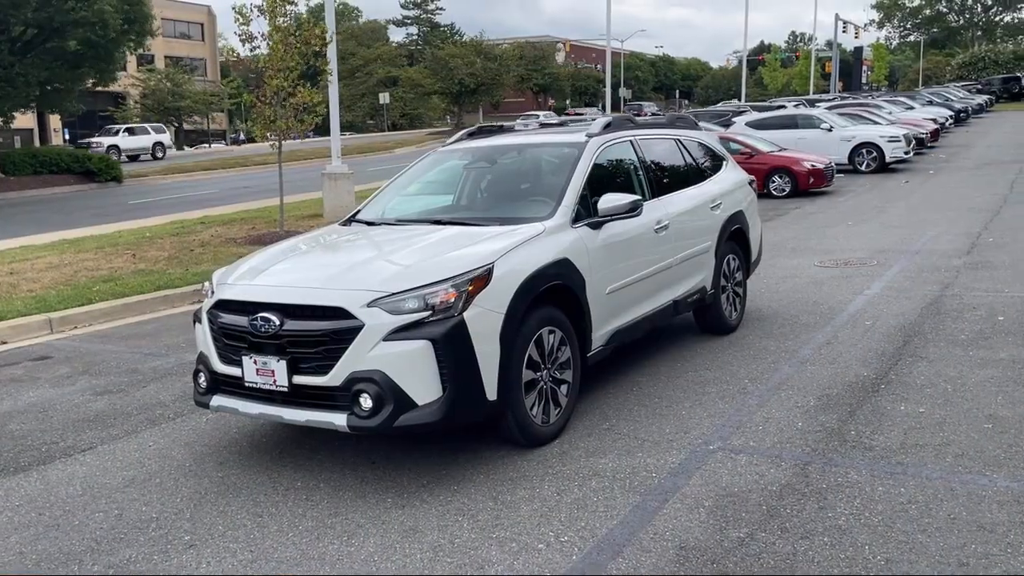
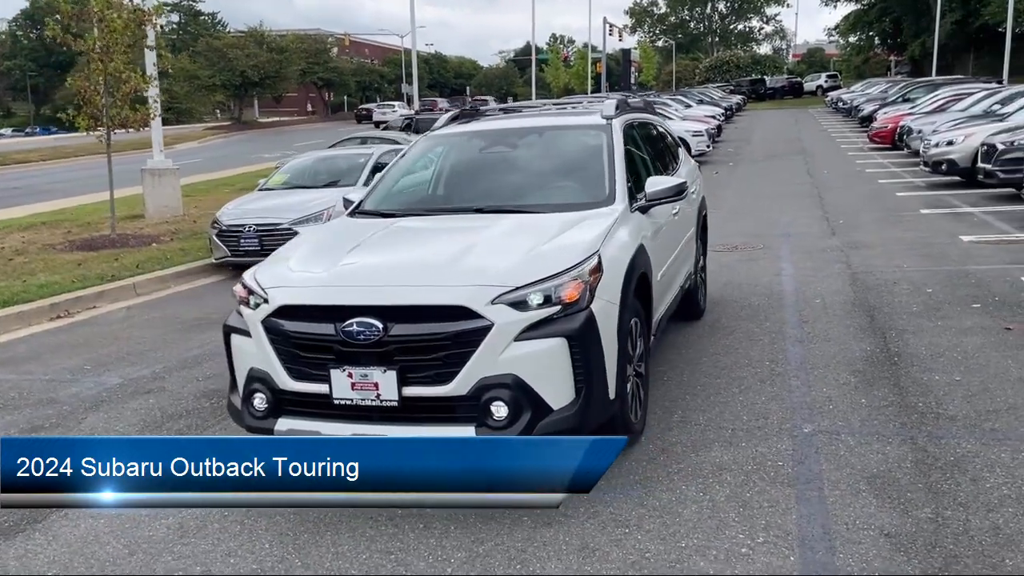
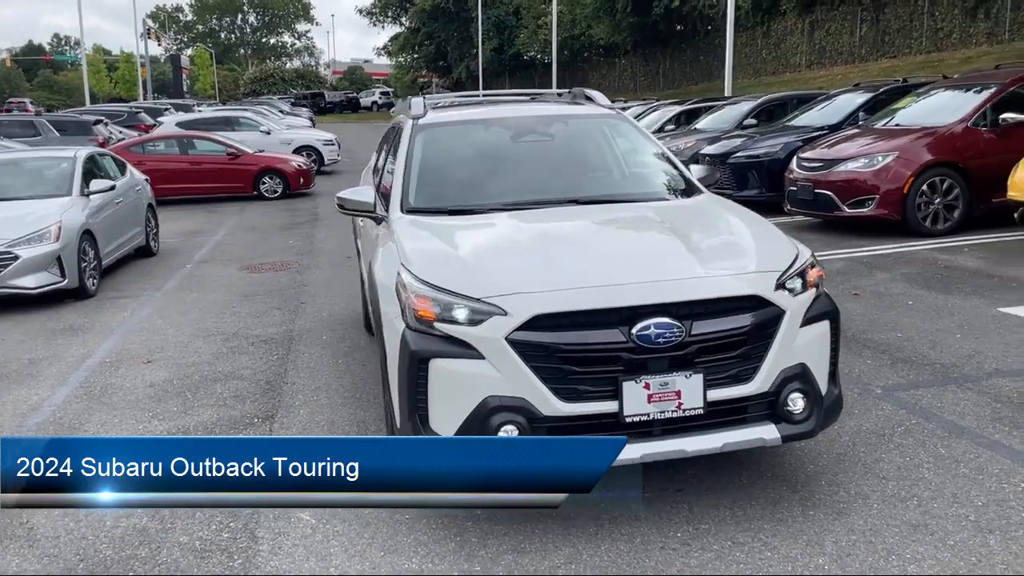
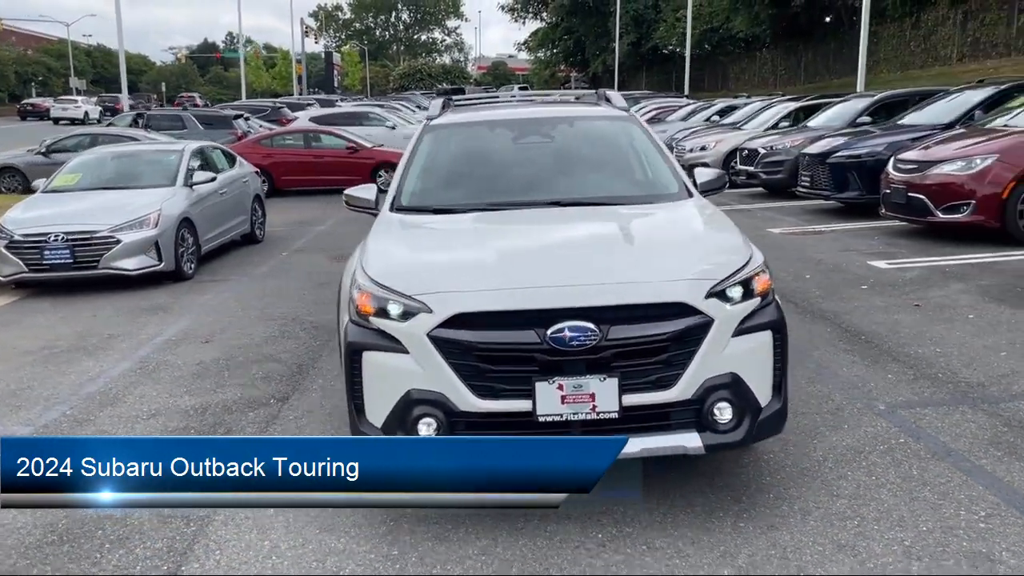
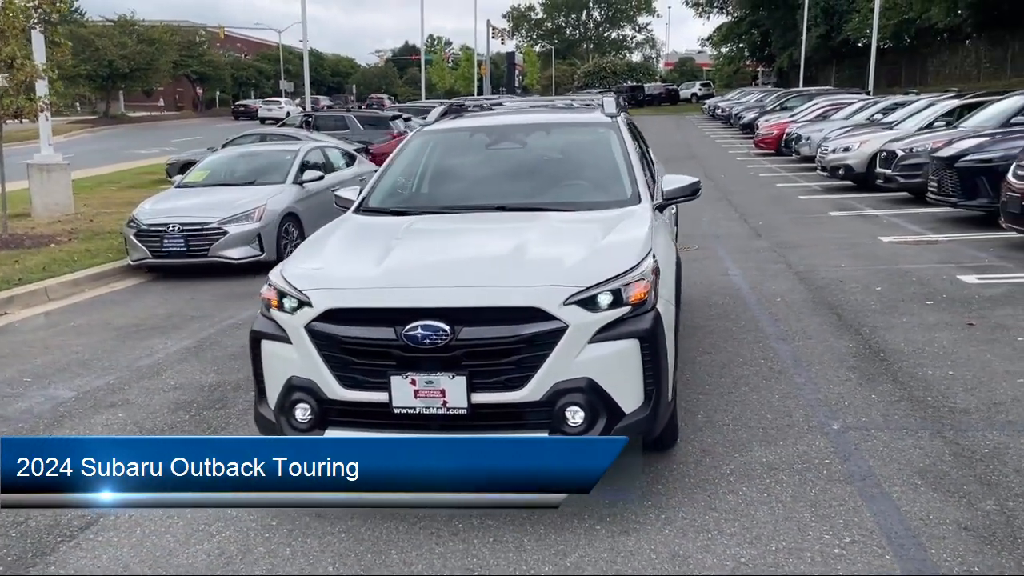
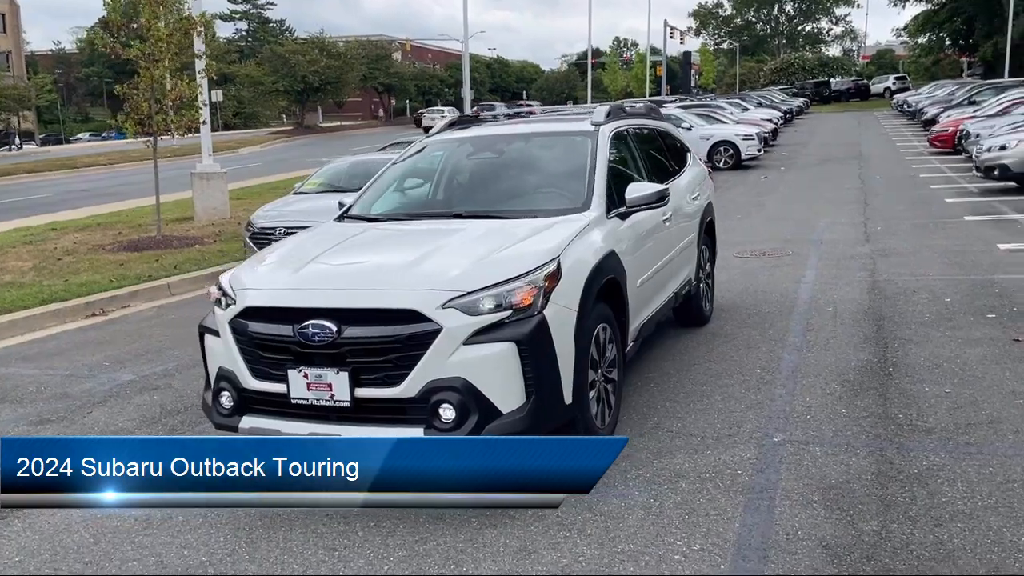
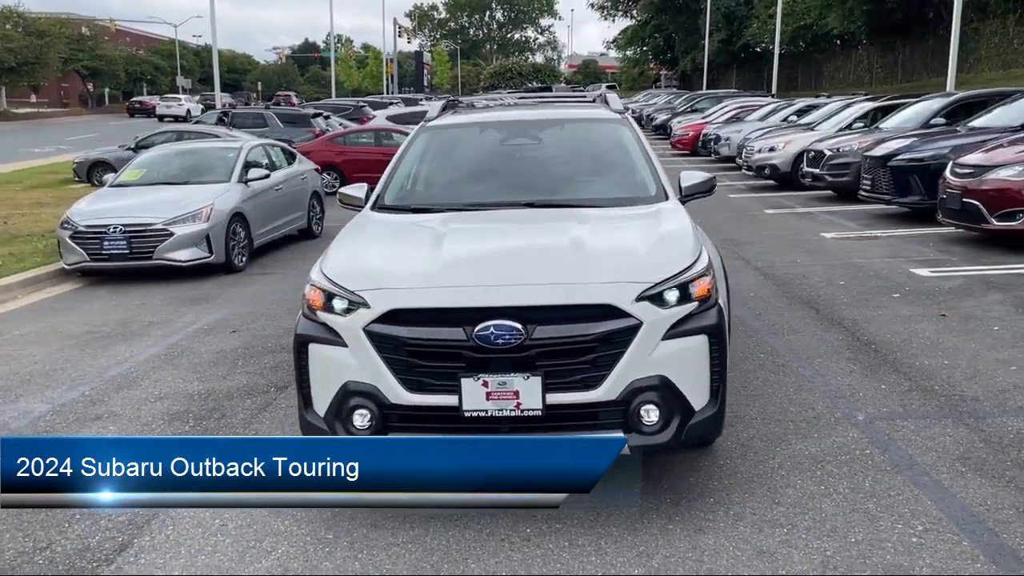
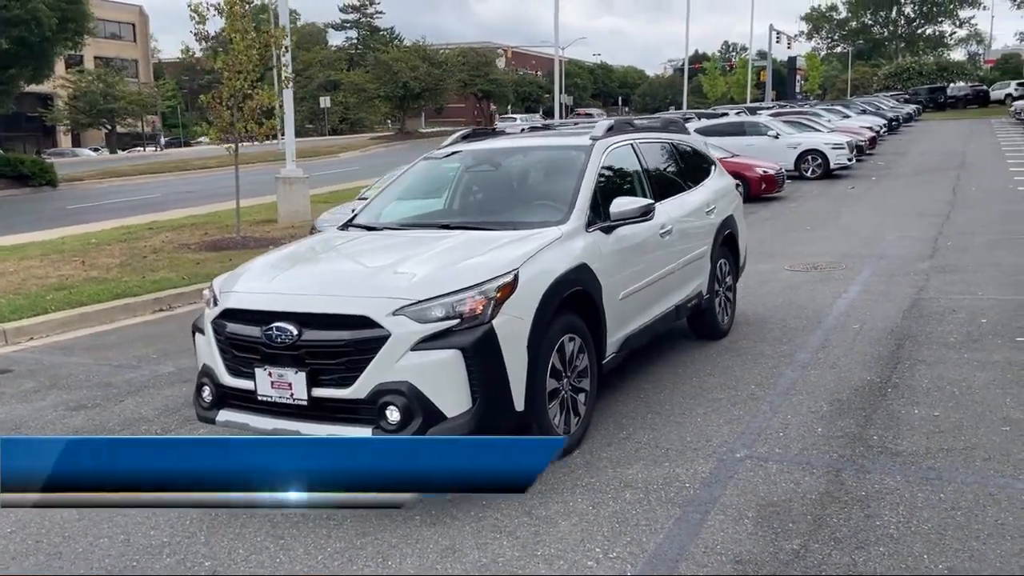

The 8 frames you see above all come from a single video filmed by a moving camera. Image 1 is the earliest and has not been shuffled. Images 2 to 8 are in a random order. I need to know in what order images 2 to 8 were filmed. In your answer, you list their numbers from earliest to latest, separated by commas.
8, 6, 2, 5, 7, 4, 3
